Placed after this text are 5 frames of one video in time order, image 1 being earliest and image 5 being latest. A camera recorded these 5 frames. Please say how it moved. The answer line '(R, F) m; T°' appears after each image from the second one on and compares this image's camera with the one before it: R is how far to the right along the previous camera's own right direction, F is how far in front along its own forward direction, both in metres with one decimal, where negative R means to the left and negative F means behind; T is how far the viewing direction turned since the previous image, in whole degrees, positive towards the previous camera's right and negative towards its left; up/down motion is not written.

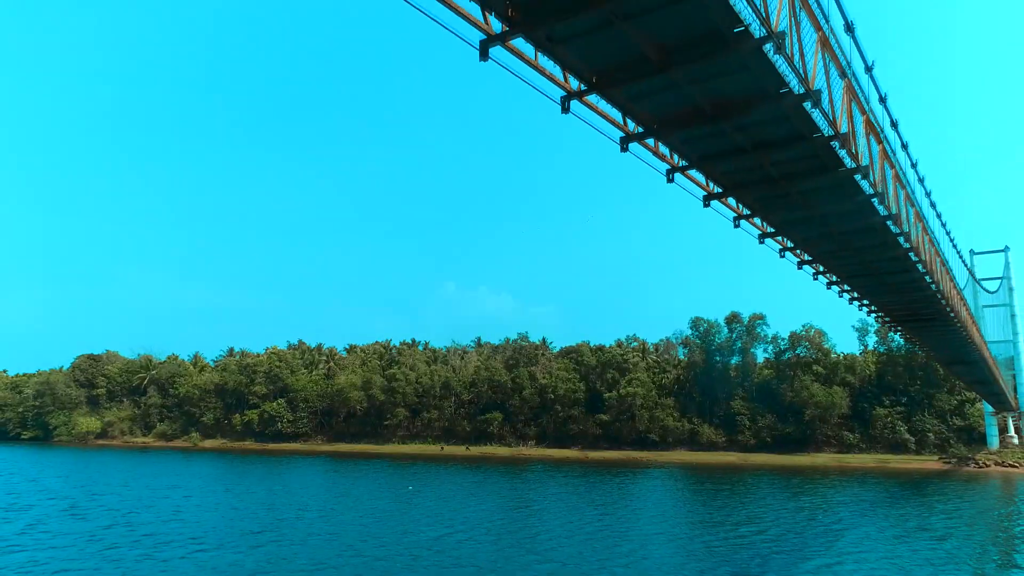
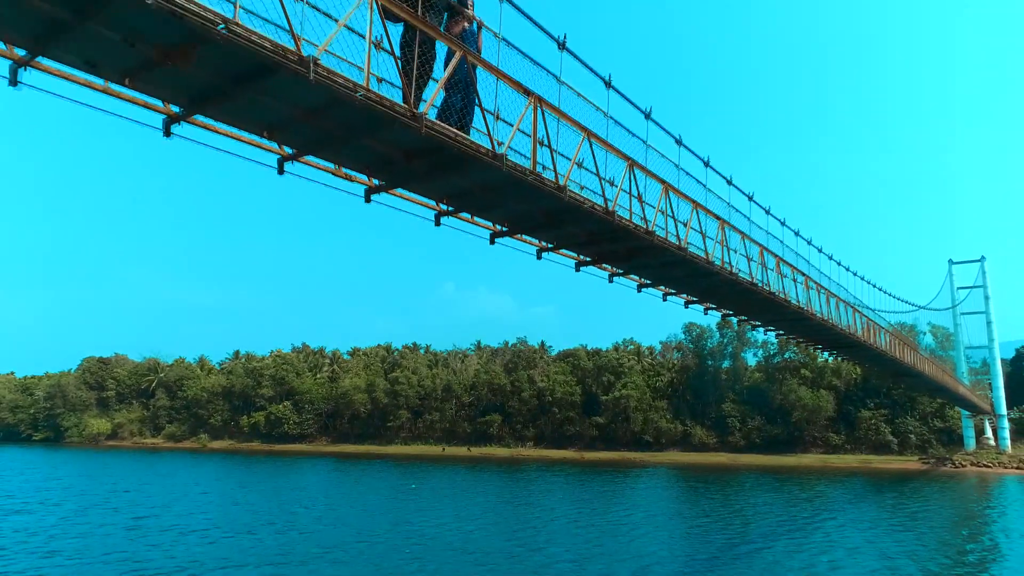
(+0.1, -2.6) m; 0°
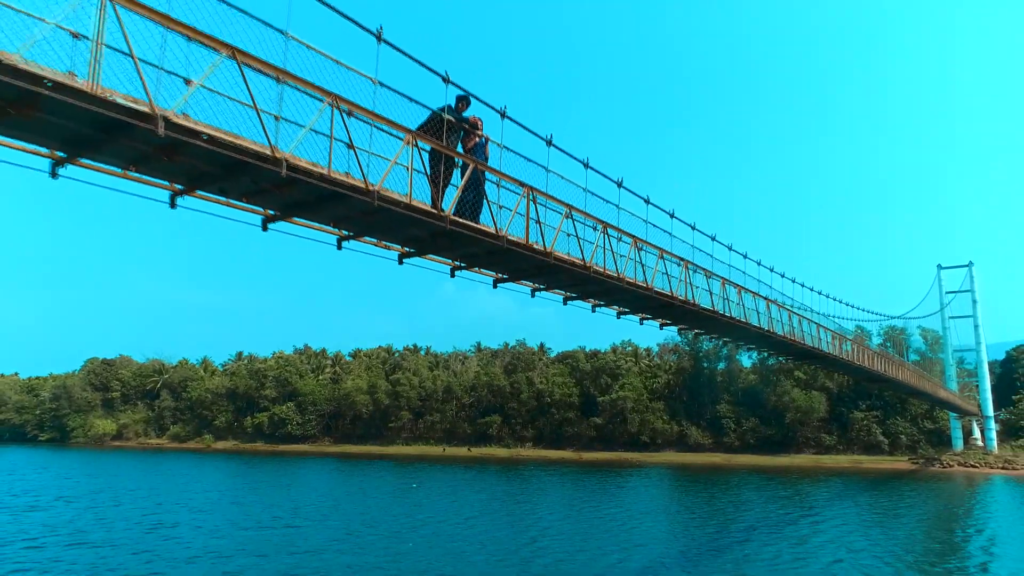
(+0.1, -1.4) m; 0°
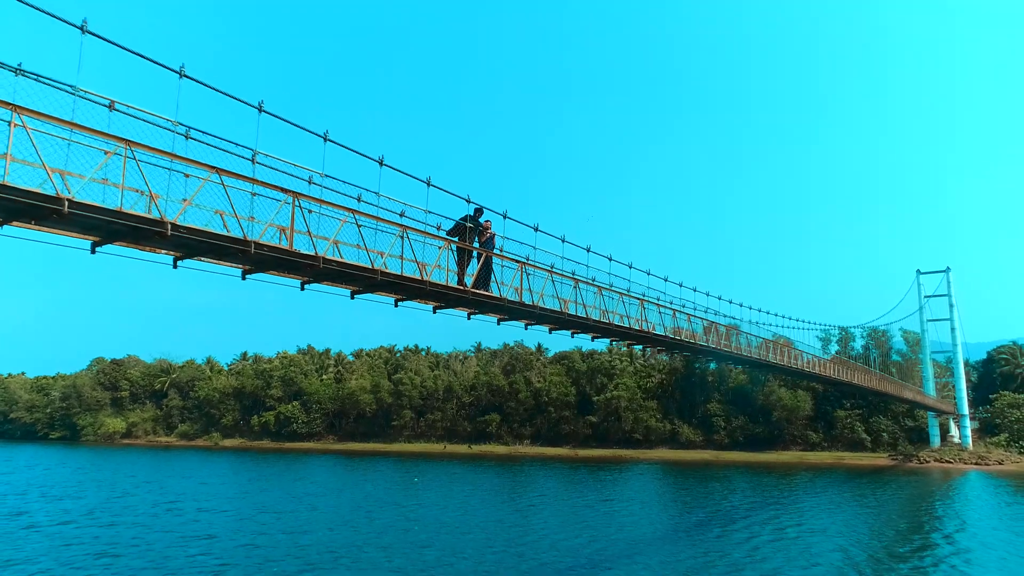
(+0.2, -2.8) m; 0°
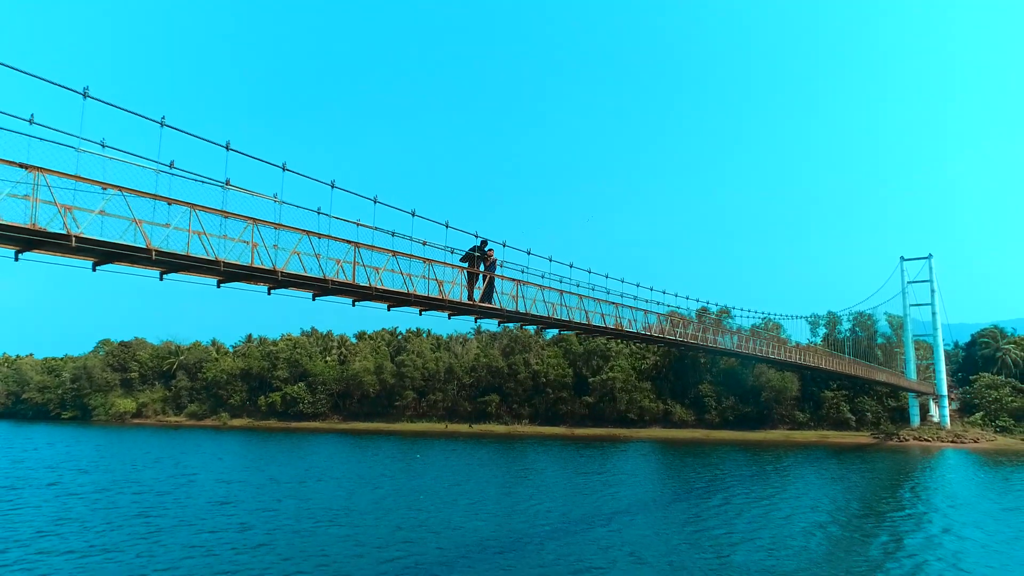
(+0.2, -2.5) m; 0°
